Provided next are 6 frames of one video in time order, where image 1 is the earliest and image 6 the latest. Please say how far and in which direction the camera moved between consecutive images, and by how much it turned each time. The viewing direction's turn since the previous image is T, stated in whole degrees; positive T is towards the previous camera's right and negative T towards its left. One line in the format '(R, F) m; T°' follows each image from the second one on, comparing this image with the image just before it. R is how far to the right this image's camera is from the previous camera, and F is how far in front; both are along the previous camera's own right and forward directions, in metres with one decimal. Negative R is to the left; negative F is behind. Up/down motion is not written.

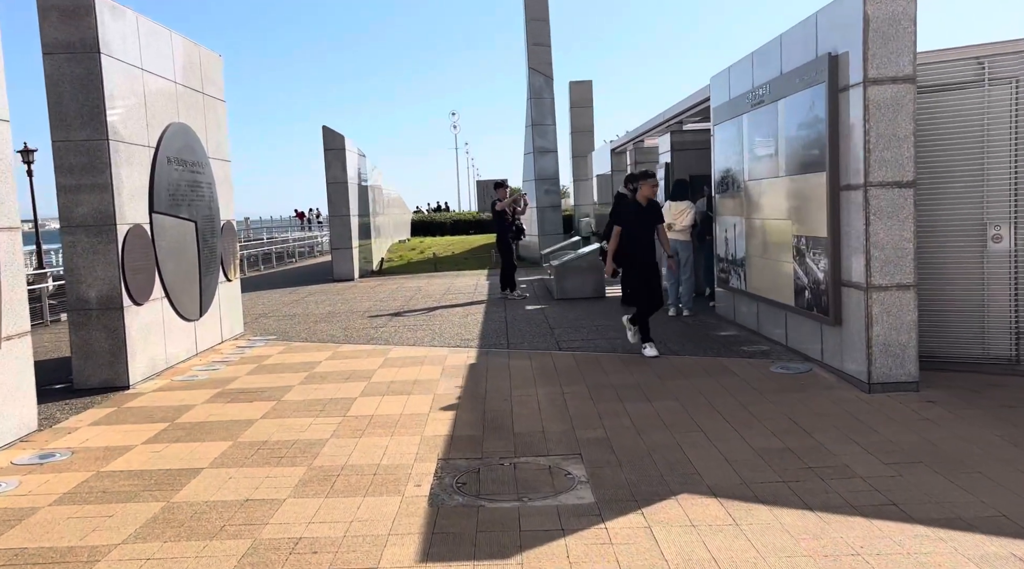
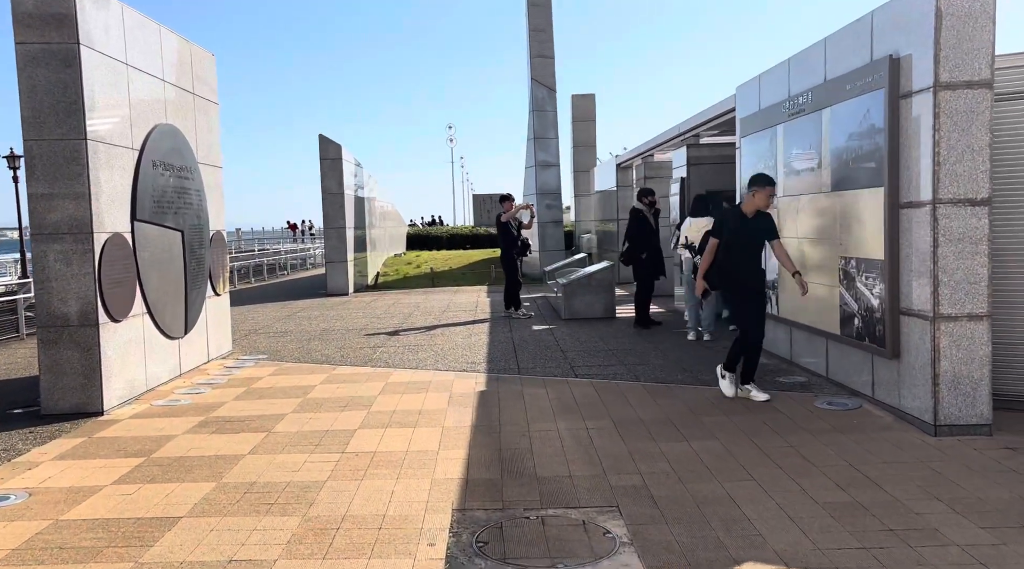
(-0.2, +0.7) m; +1°
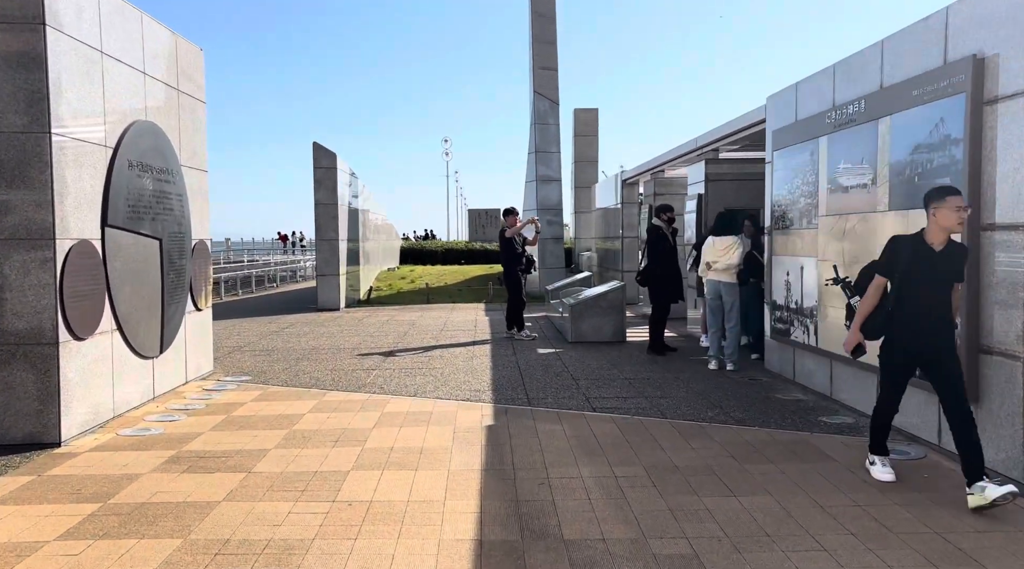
(-0.2, +0.8) m; +1°
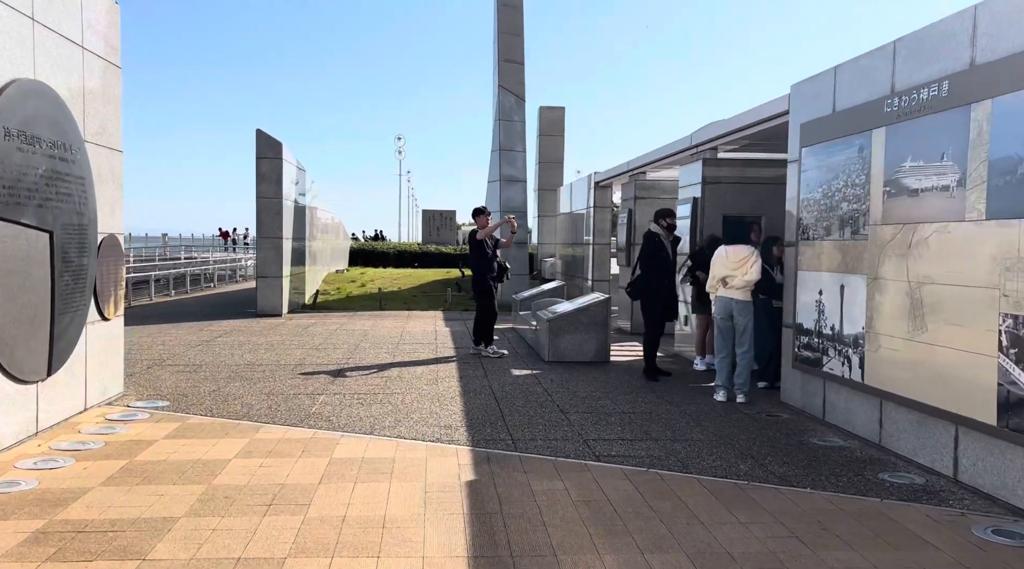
(-0.3, +1.4) m; +4°
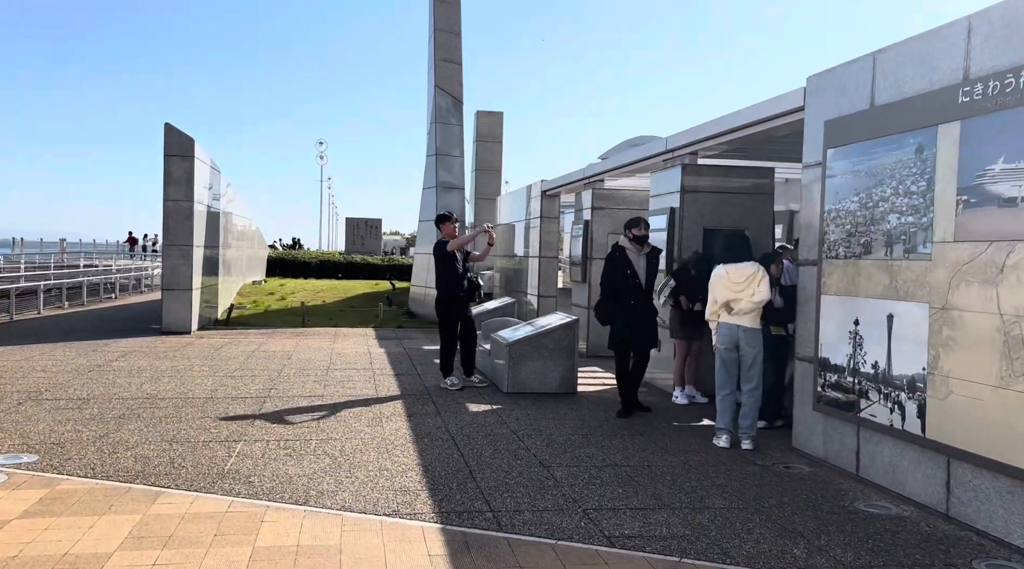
(-0.4, +1.4) m; +6°
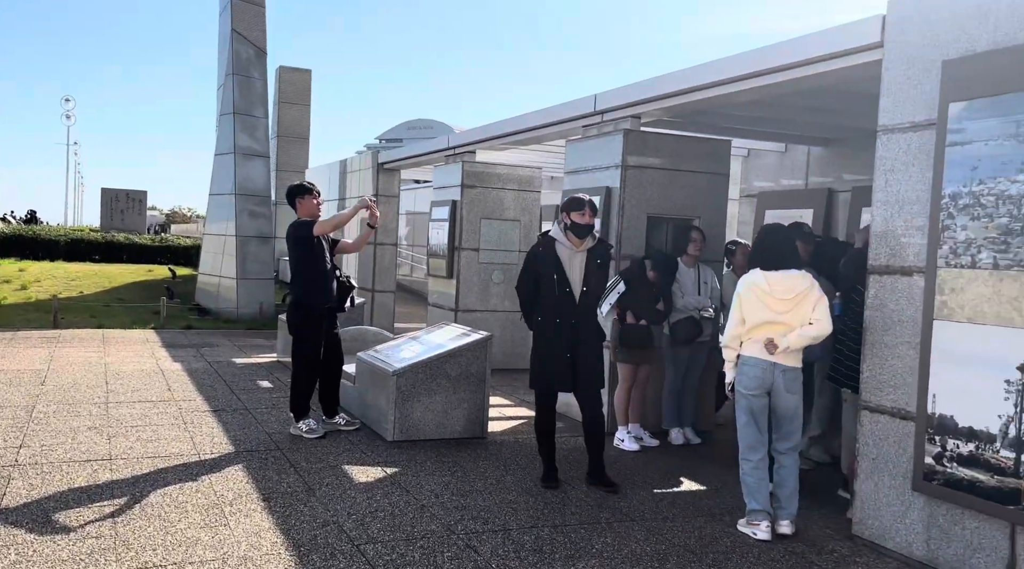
(-0.9, +2.7) m; +16°
